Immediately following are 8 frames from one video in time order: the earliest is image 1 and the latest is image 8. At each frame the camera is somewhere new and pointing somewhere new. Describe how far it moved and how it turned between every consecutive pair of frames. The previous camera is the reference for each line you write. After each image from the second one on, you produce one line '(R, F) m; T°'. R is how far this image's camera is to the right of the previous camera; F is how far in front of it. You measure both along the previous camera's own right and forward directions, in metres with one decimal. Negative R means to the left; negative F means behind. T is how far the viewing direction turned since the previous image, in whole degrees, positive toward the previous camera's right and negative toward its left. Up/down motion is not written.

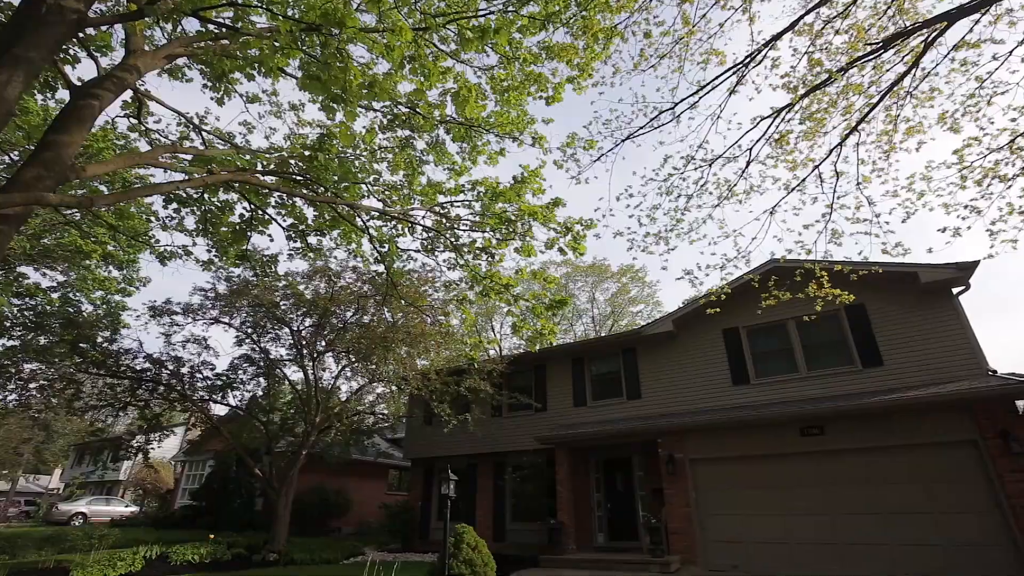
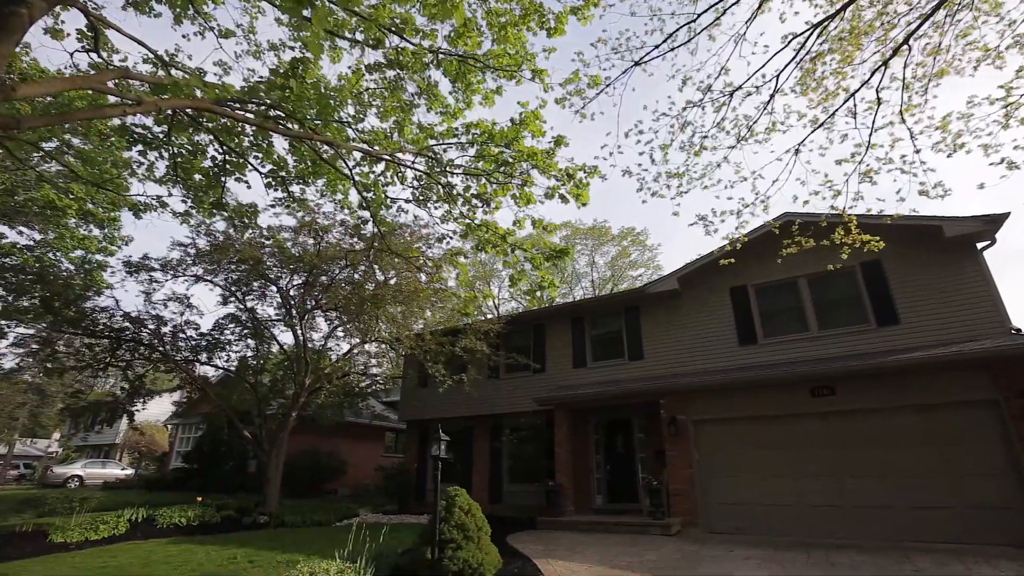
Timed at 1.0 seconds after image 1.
(0.0, +0.6) m; 0°
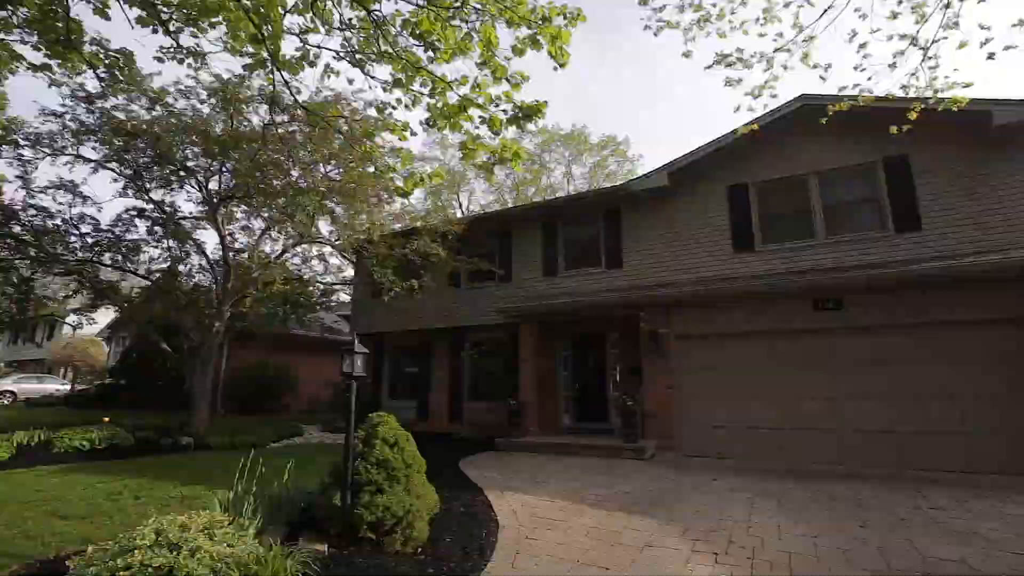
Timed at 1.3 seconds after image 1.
(+0.3, +1.6) m; +3°
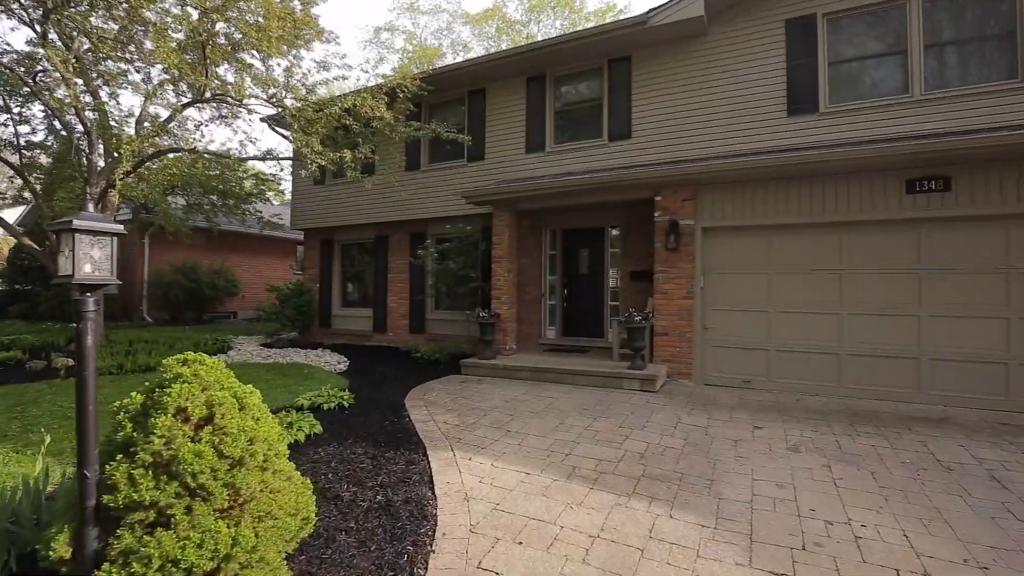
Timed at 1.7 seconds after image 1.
(+0.2, +2.3) m; +2°
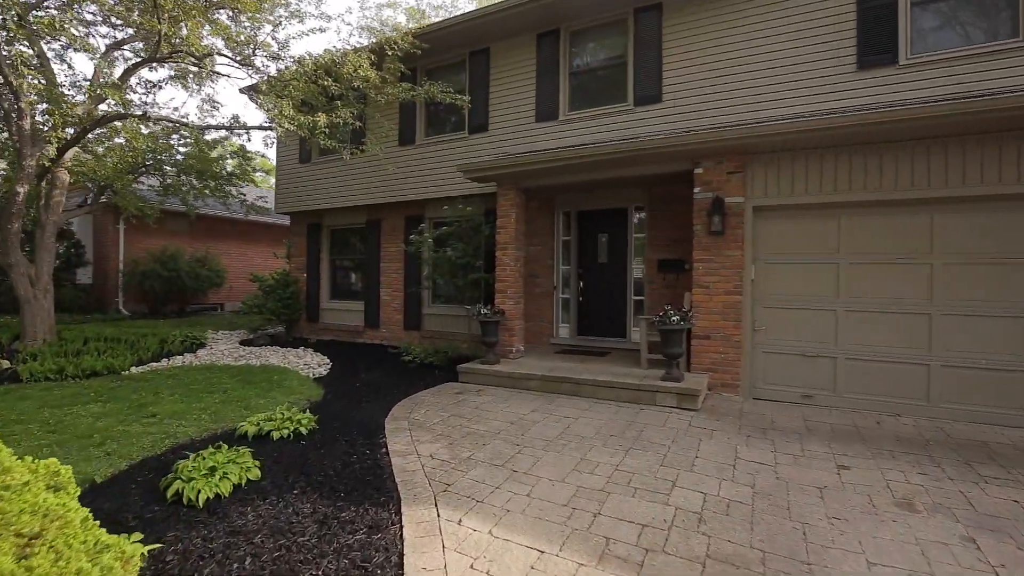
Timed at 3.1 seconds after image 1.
(0.0, +1.2) m; -1°
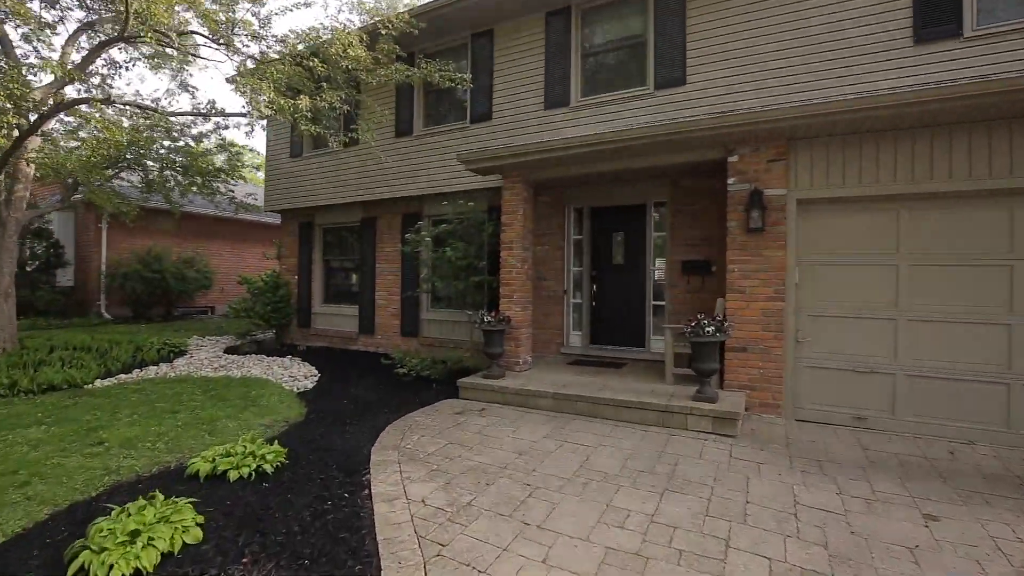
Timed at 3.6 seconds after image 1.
(0.0, +0.7) m; 0°
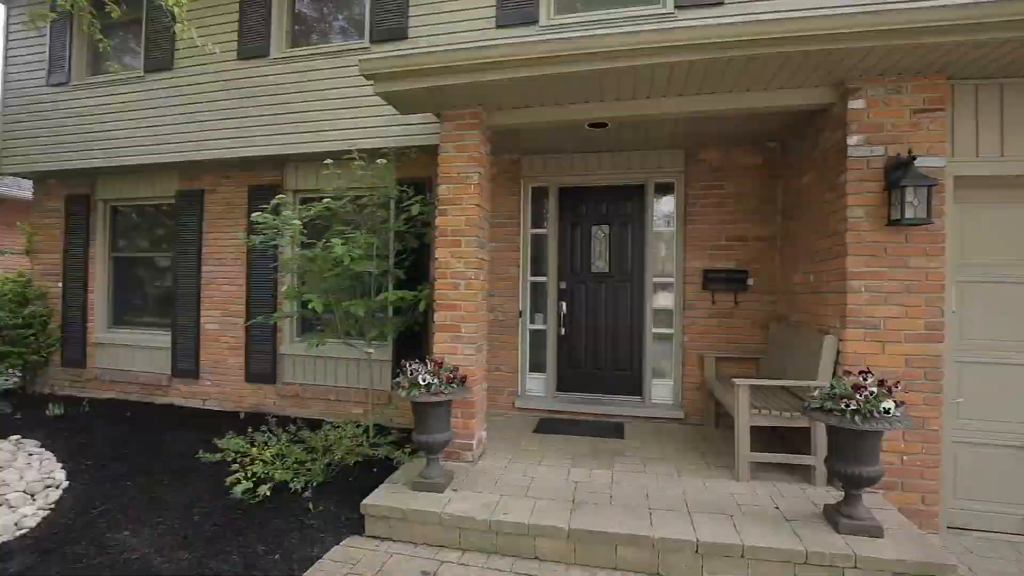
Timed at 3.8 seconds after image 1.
(-0.5, +2.5) m; +15°
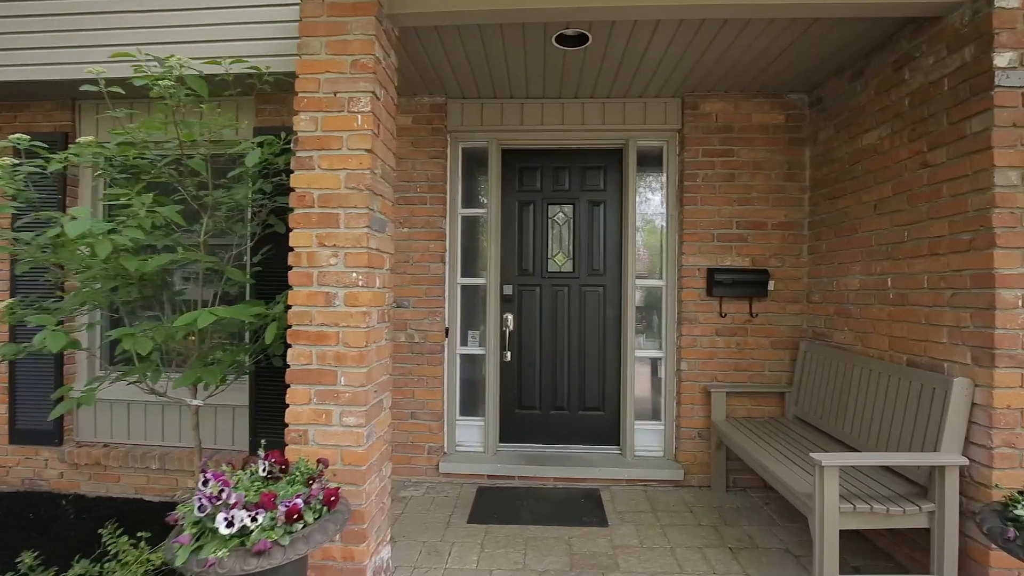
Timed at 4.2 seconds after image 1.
(0.0, +1.4) m; +9°
